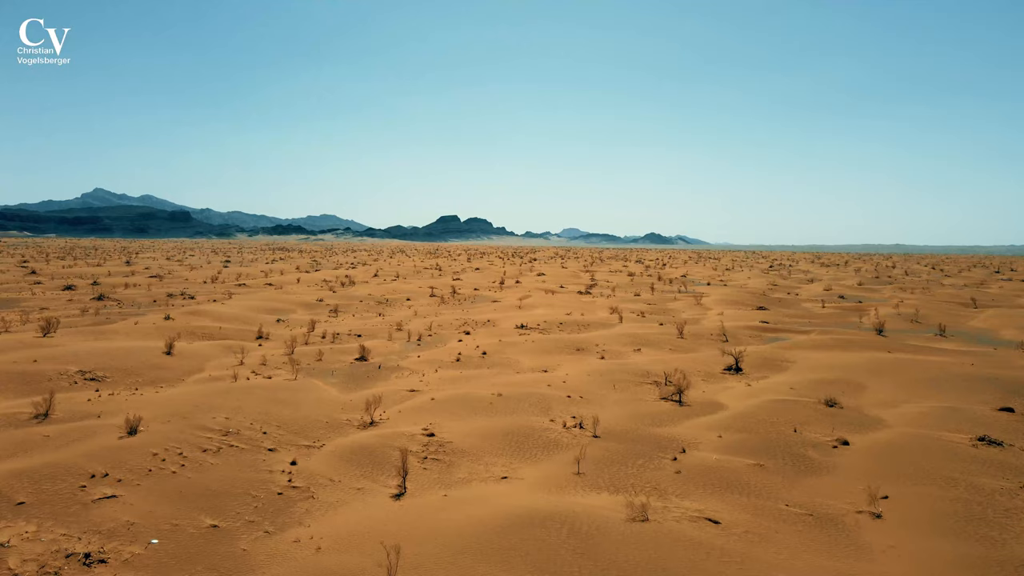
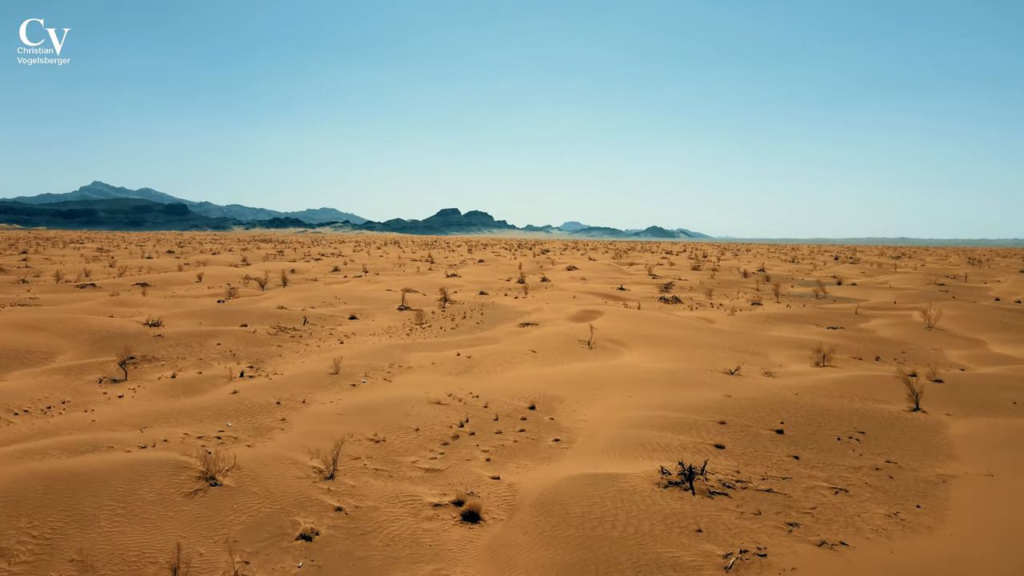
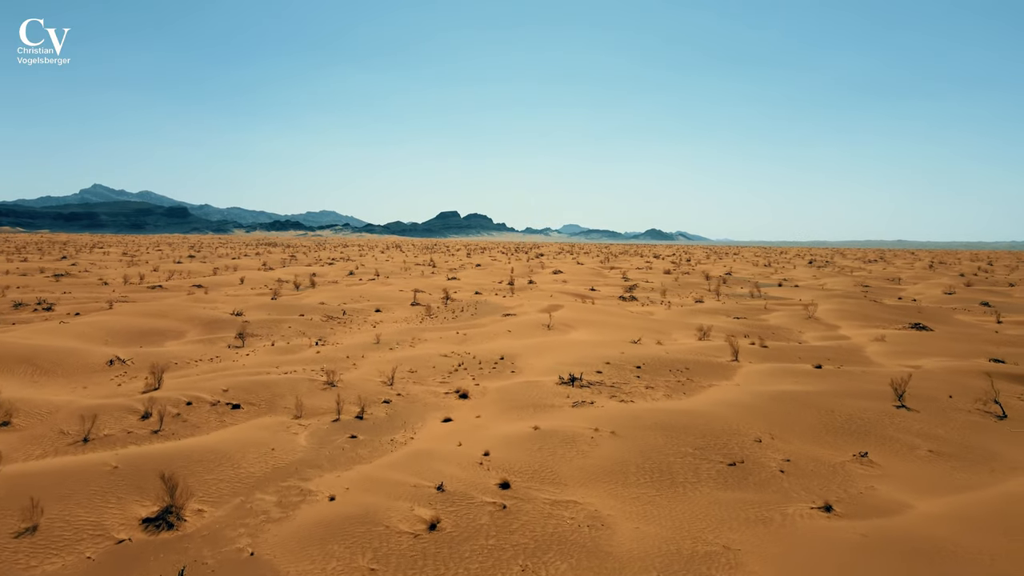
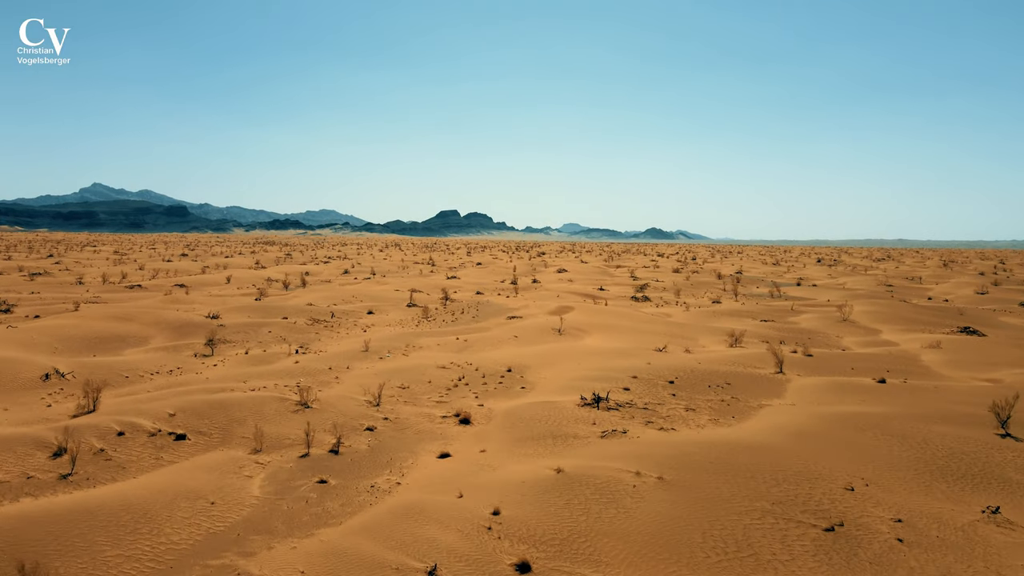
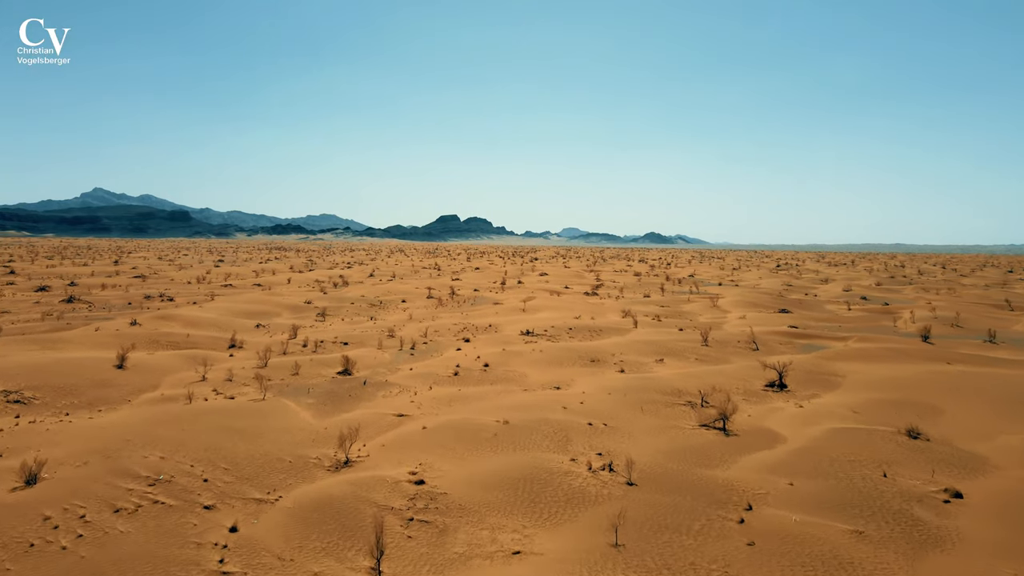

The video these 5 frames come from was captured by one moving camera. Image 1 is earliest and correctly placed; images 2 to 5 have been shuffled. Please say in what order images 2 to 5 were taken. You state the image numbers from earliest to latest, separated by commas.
5, 3, 4, 2
